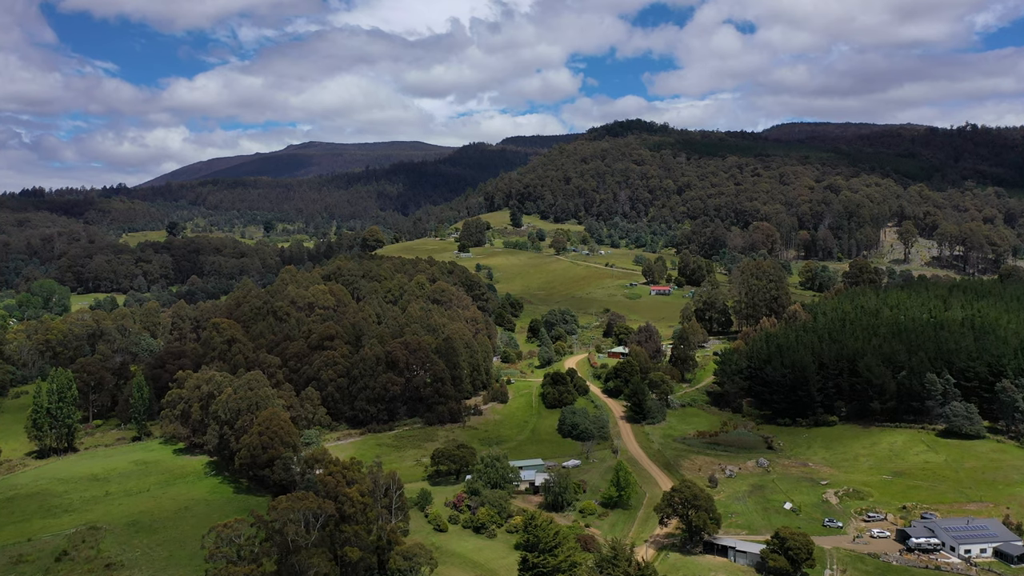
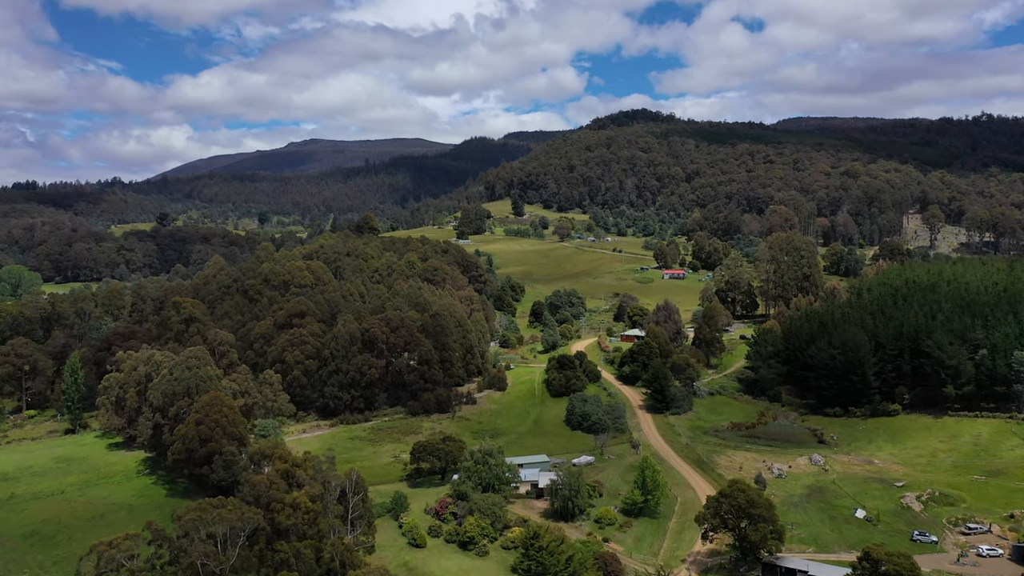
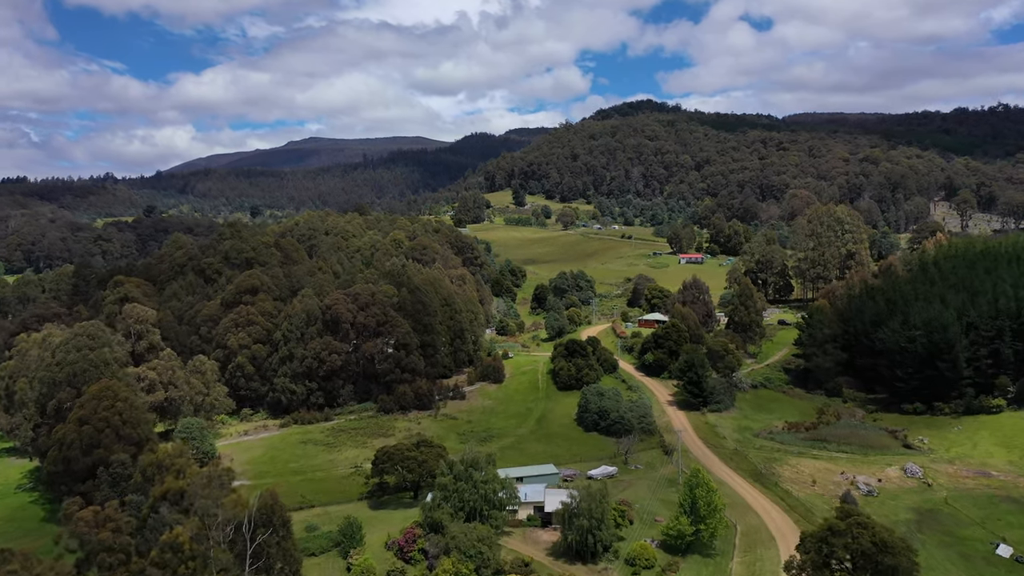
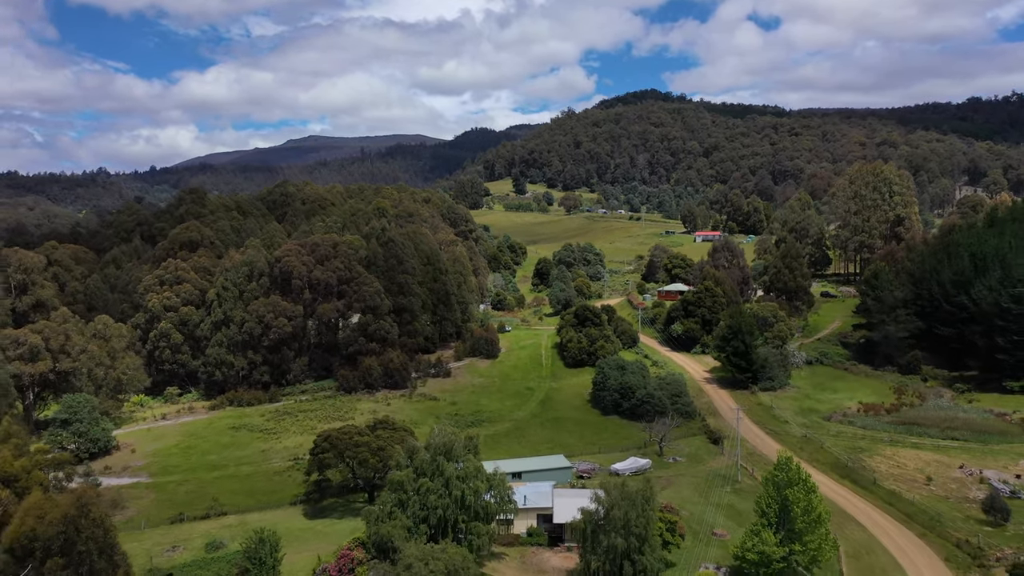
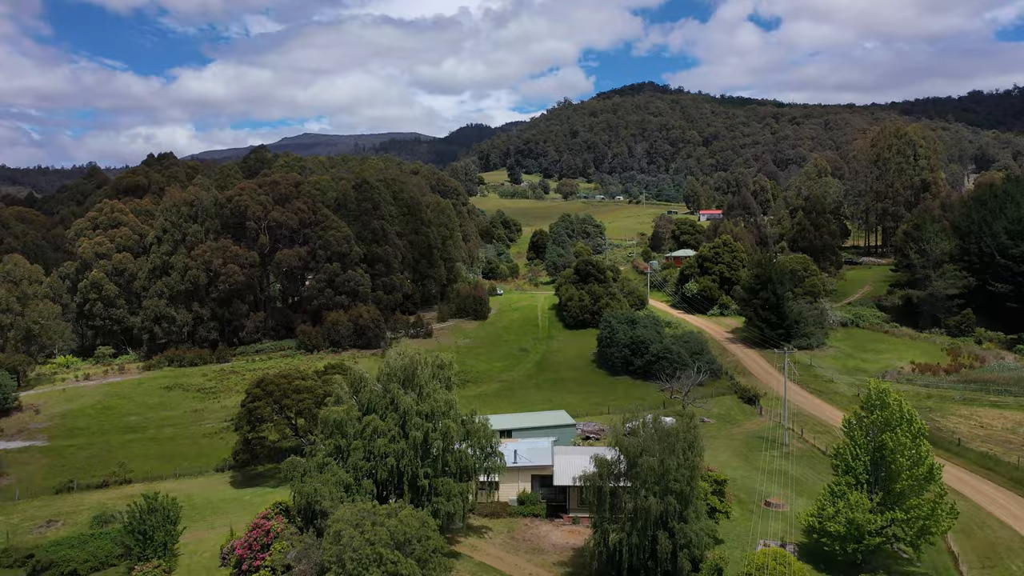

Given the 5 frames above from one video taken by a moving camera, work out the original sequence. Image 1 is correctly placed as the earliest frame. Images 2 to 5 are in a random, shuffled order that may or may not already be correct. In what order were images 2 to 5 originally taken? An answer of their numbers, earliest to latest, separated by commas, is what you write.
2, 3, 4, 5
